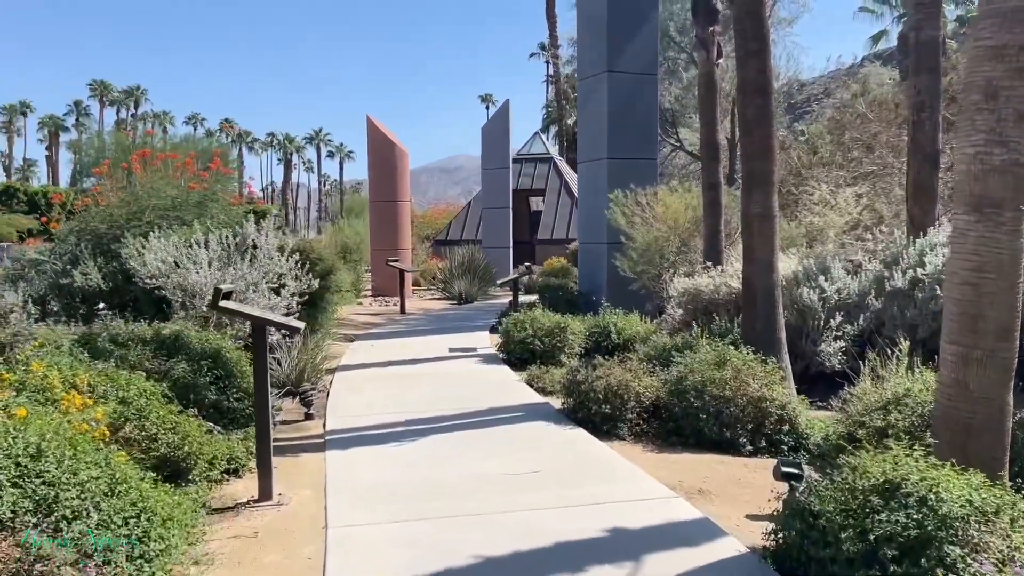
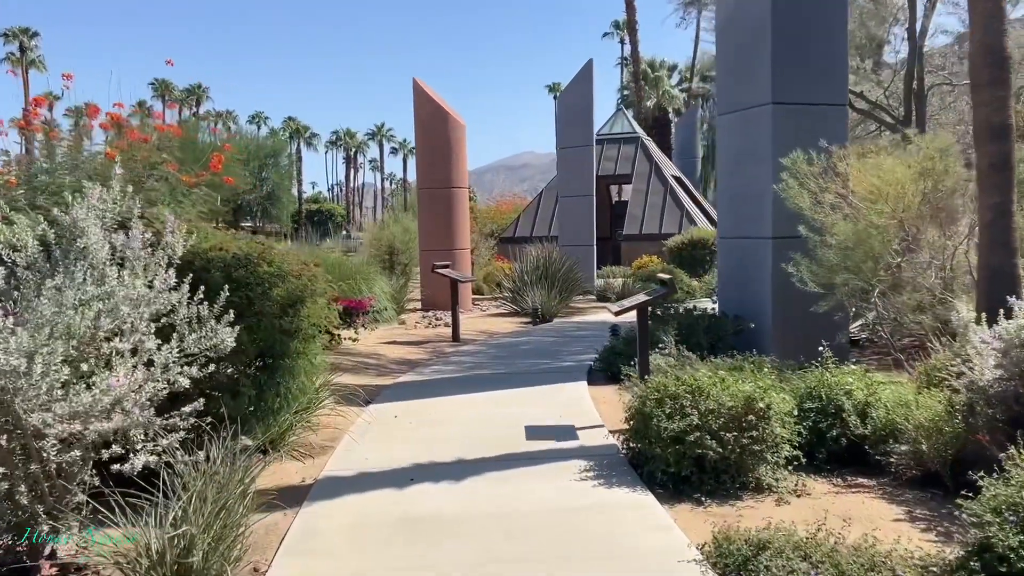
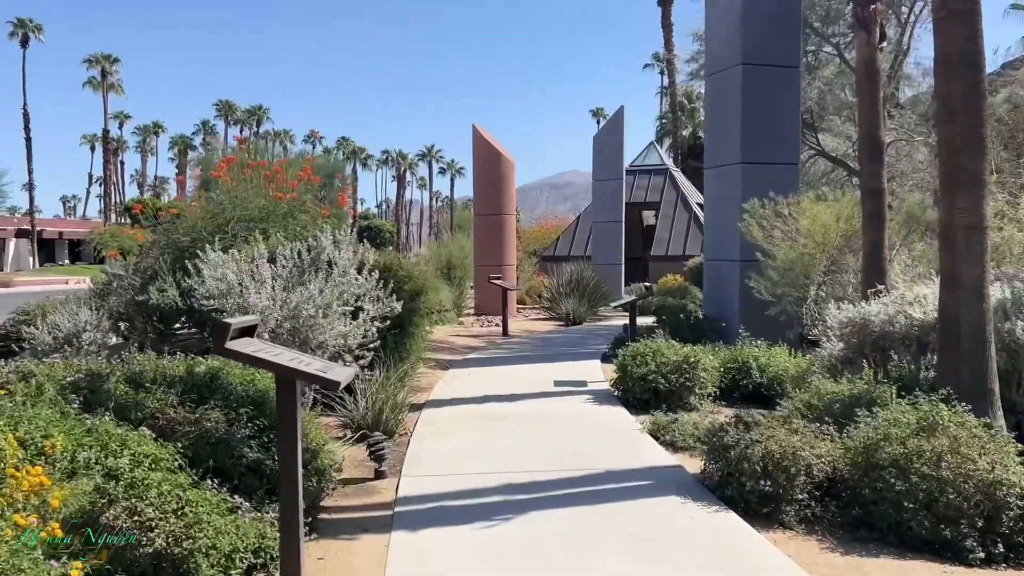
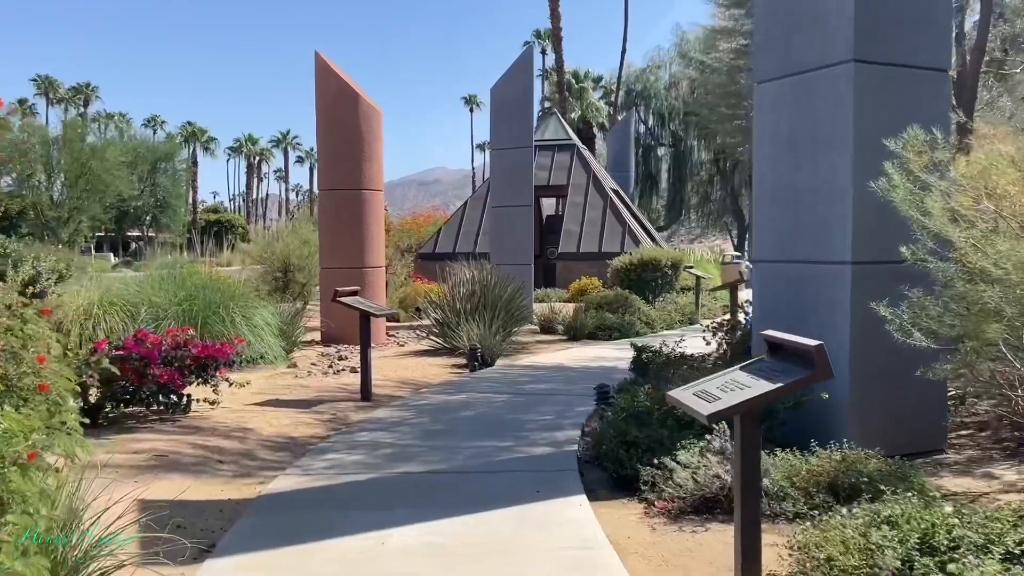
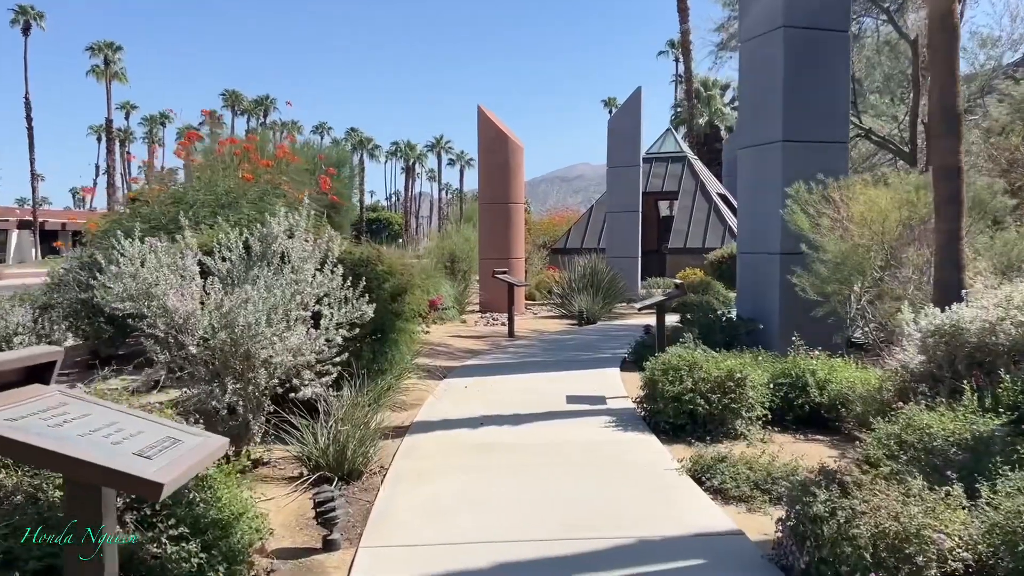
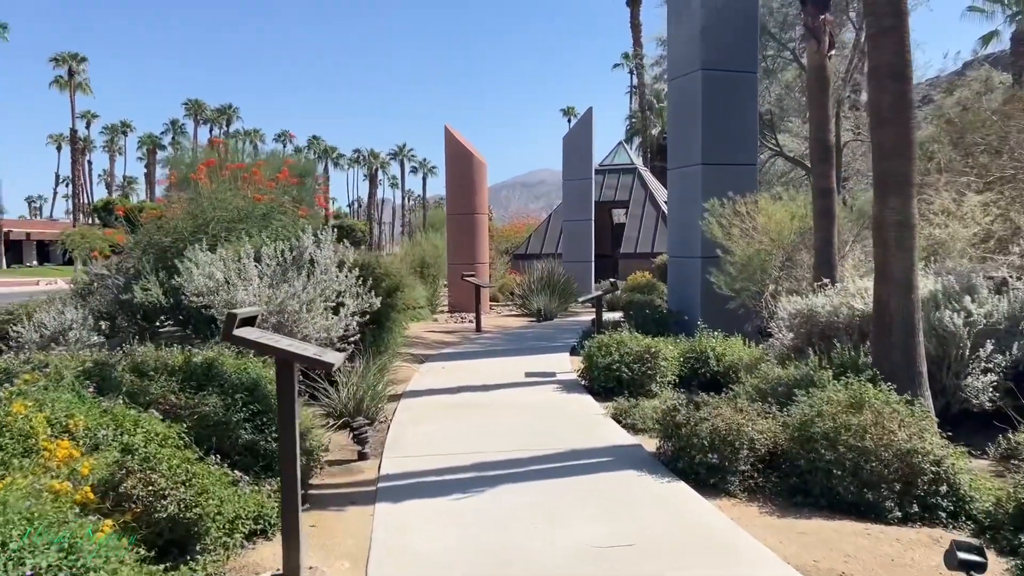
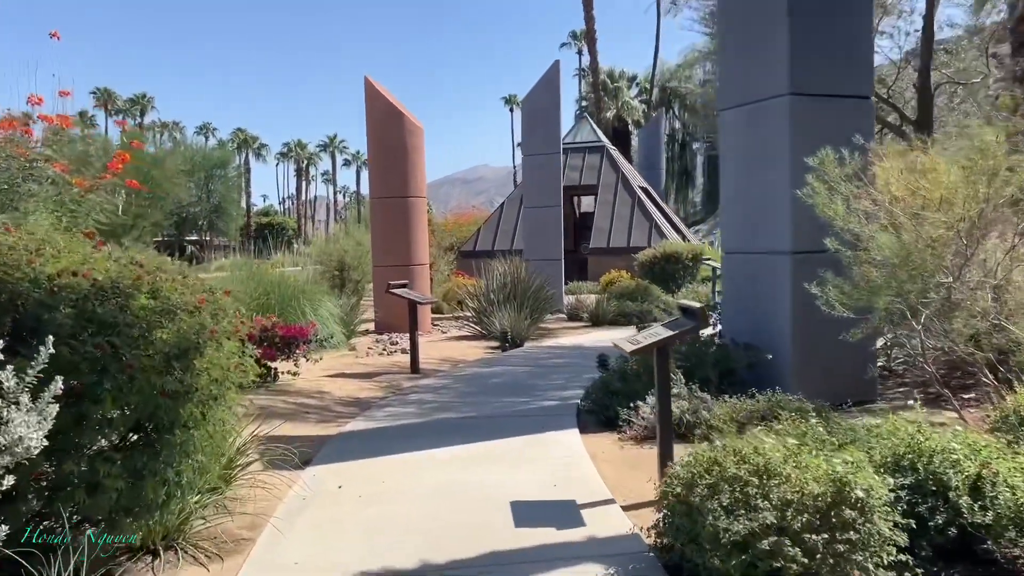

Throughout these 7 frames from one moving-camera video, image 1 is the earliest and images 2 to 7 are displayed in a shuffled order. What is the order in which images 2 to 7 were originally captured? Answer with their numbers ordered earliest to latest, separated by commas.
6, 3, 5, 2, 7, 4
